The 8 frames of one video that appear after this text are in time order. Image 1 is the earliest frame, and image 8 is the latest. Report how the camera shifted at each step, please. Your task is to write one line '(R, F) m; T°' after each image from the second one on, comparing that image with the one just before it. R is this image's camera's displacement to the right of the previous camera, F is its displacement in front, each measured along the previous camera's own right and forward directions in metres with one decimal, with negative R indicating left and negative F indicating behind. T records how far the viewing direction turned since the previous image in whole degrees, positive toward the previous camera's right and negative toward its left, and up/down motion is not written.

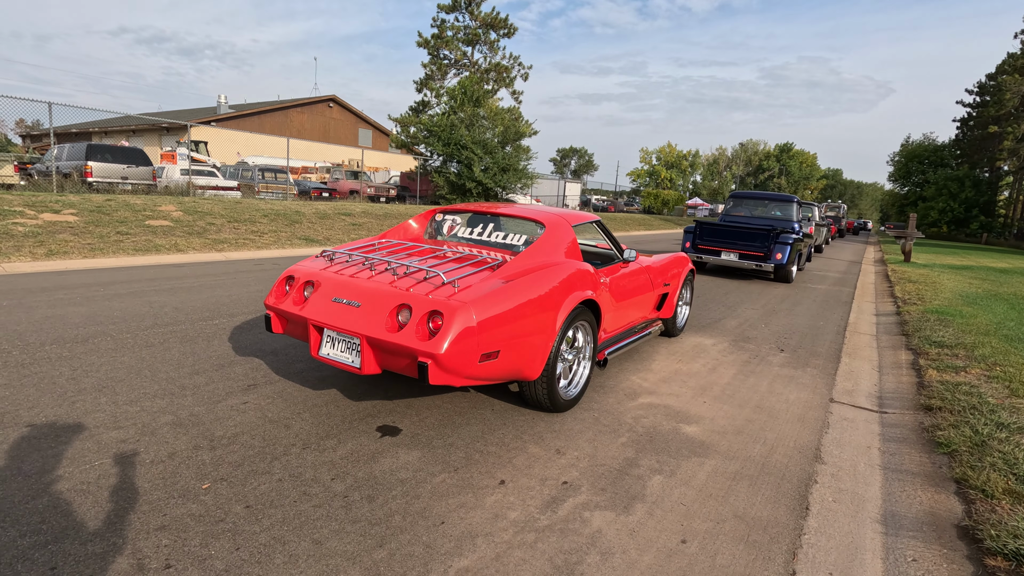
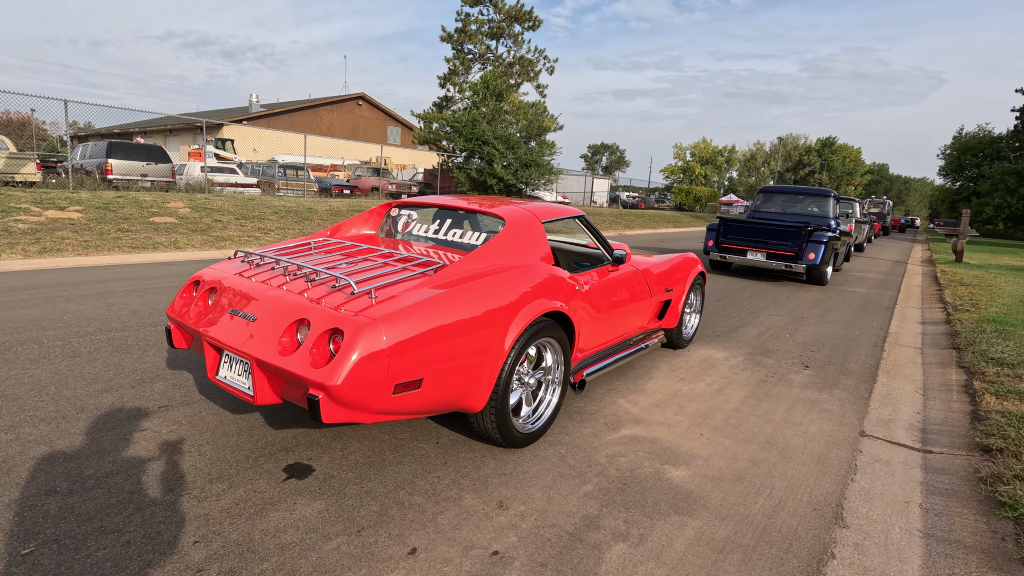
(+0.5, +0.7) m; -3°
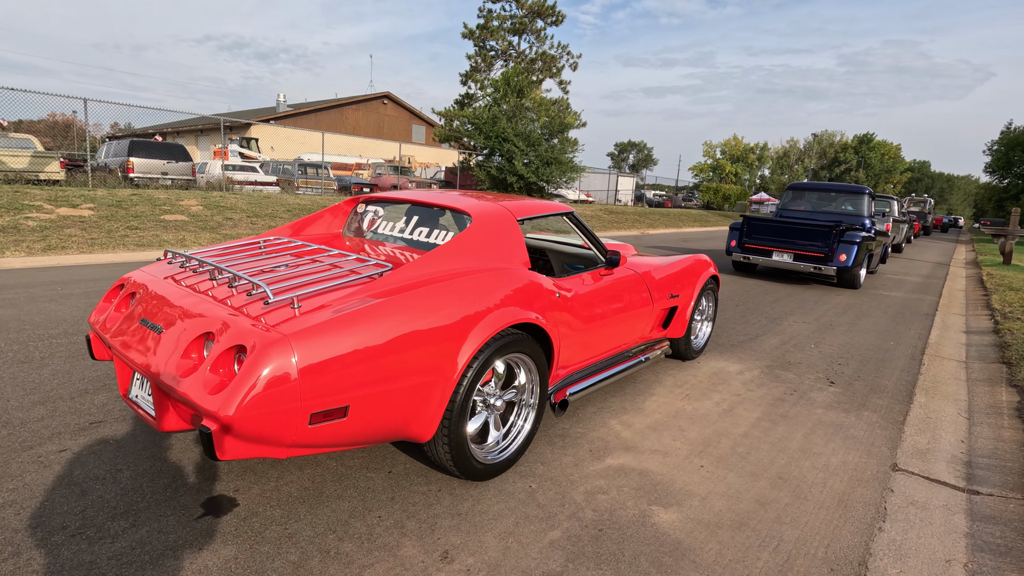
(+0.3, +0.4) m; -3°
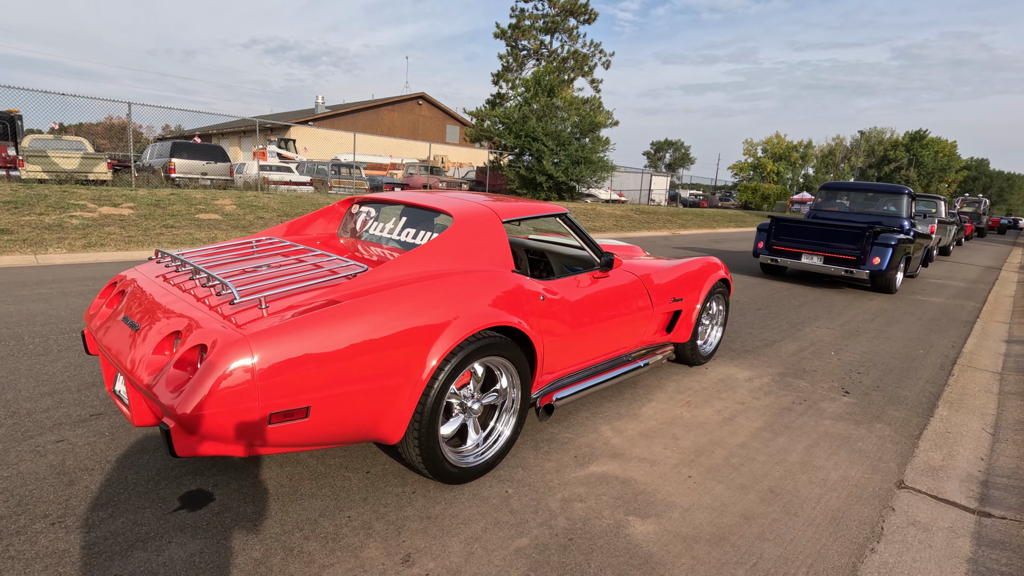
(+0.3, 0.0) m; -4°
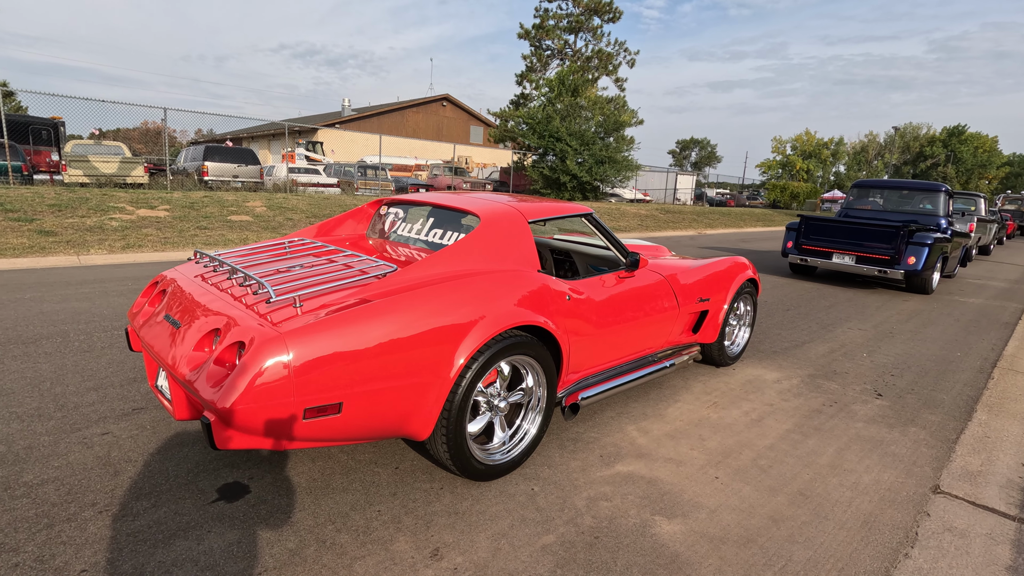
(0.0, 0.0) m; -3°
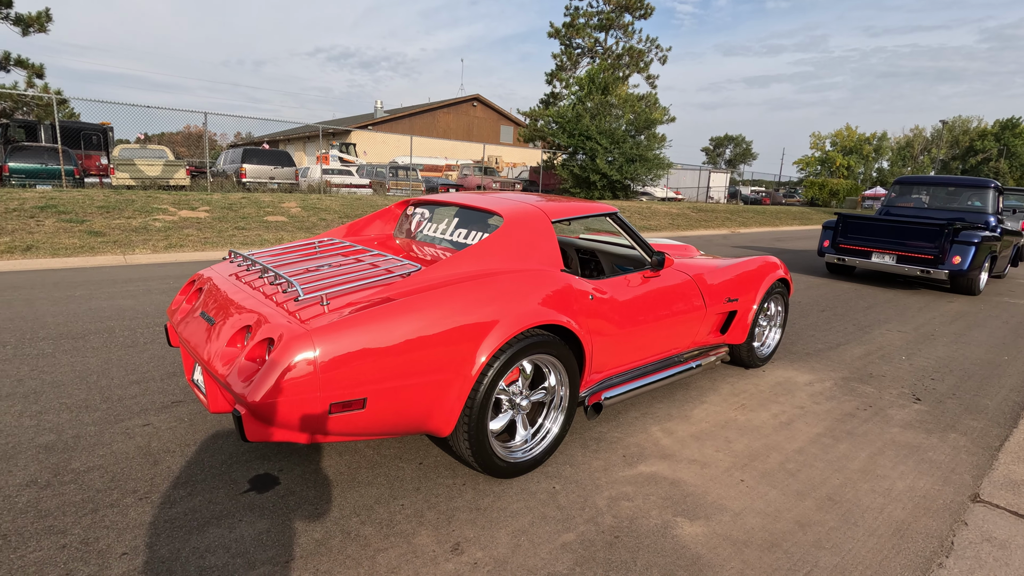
(0.0, 0.0) m; -3°
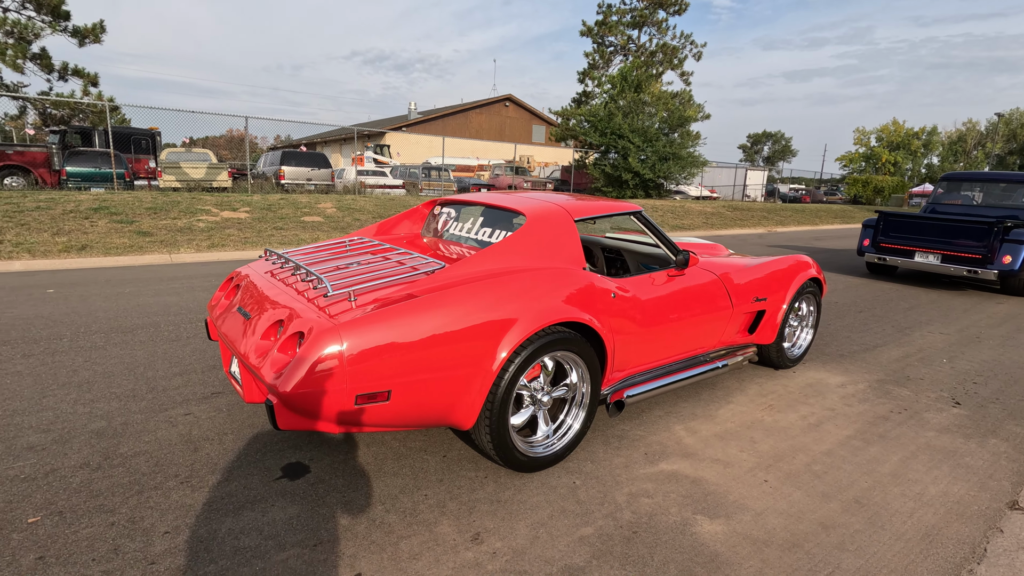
(+0.1, -0.1) m; -3°
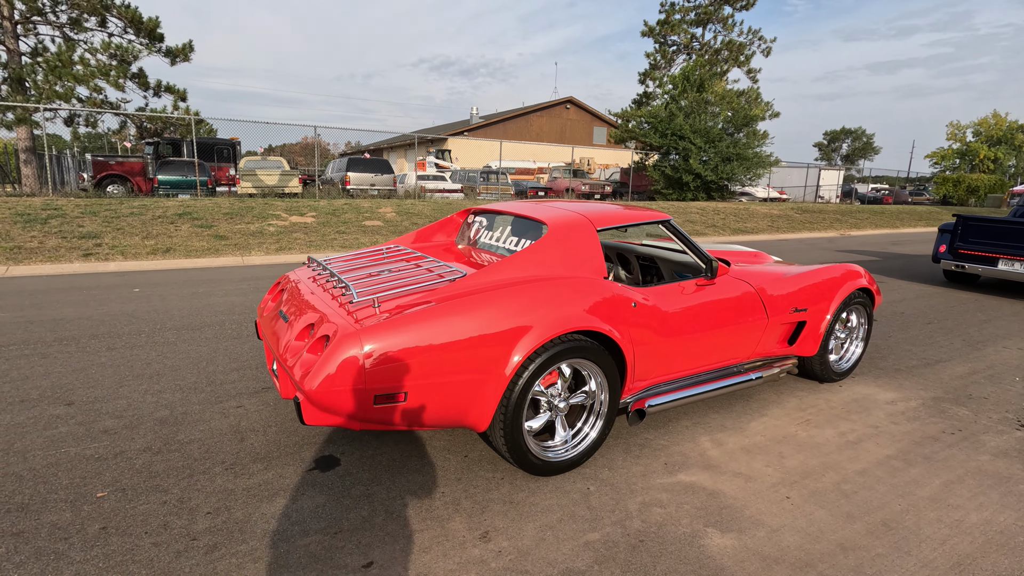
(+0.2, -0.1) m; -6°
